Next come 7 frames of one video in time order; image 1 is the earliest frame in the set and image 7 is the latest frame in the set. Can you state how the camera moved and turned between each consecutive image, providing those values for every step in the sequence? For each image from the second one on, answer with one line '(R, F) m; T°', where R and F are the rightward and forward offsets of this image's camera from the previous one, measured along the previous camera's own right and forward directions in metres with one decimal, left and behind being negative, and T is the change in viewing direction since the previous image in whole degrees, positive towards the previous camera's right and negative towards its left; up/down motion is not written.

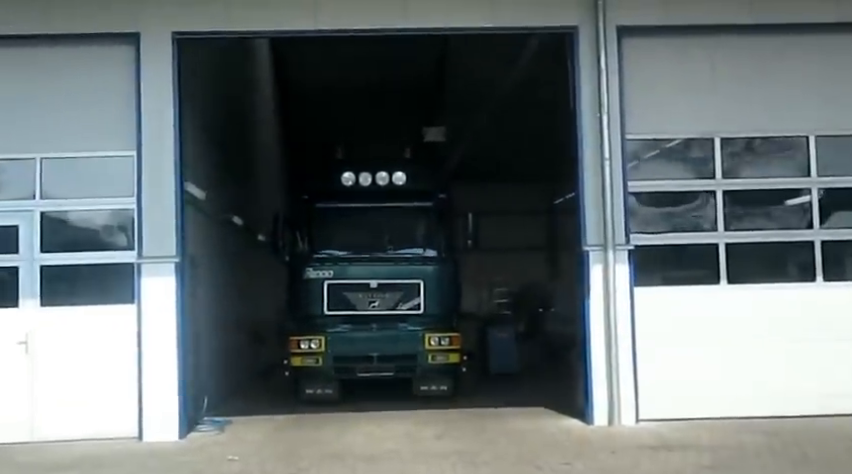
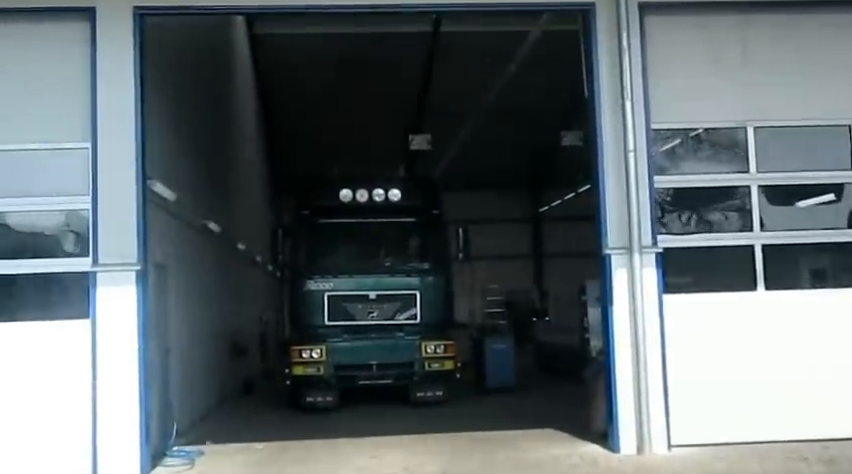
(-0.1, +1.0) m; +1°
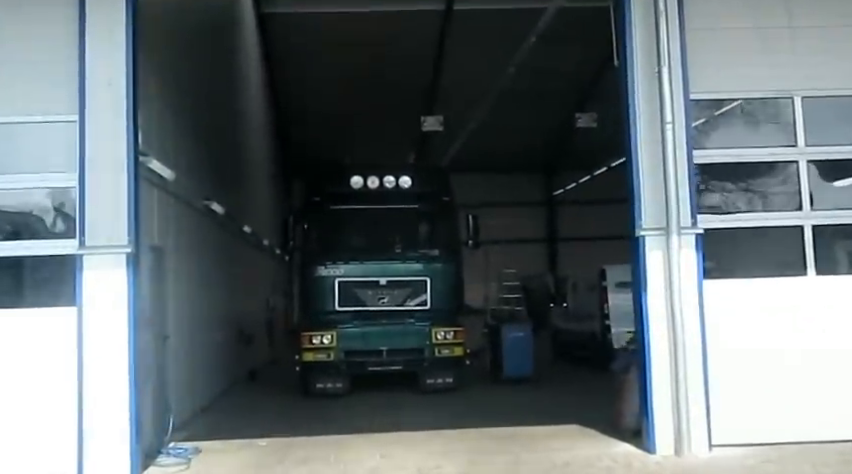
(-0.1, +0.6) m; -1°
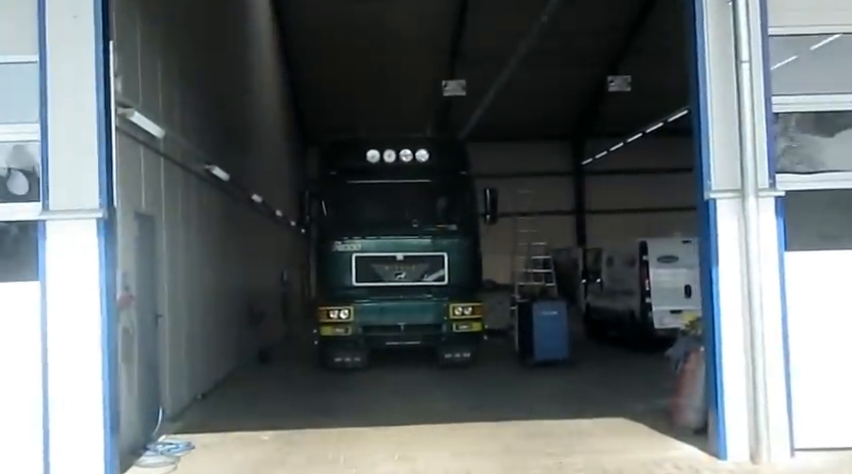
(-0.1, +1.0) m; -2°
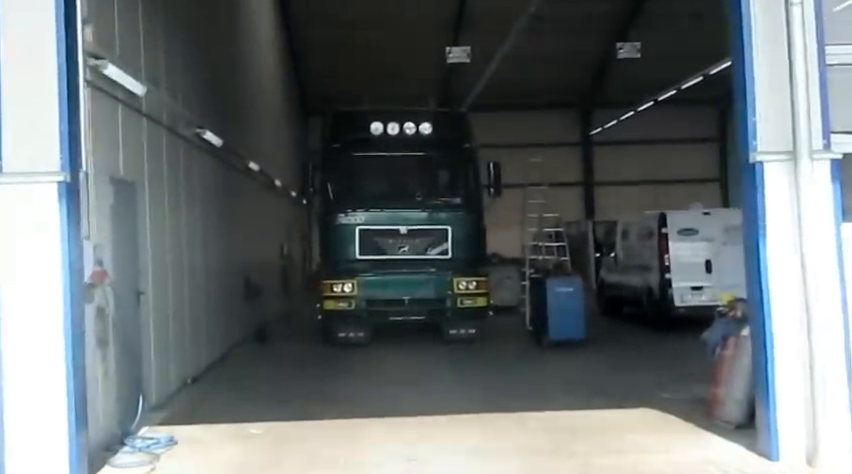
(0.0, +0.7) m; 0°
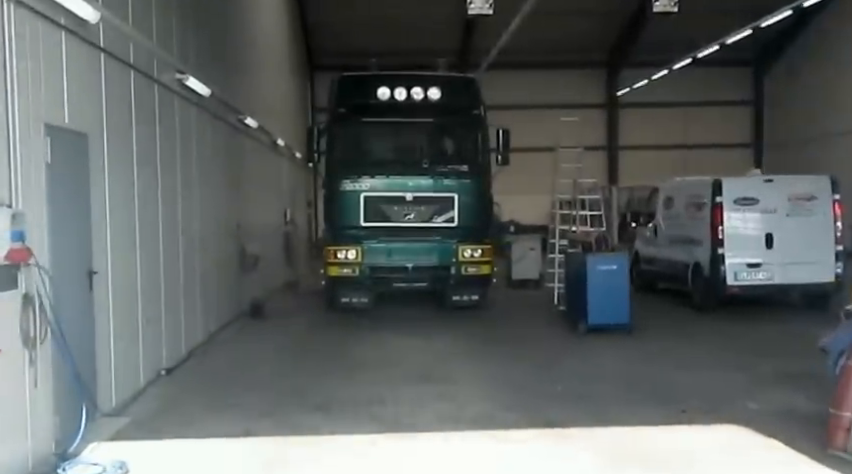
(-0.1, +1.3) m; -1°
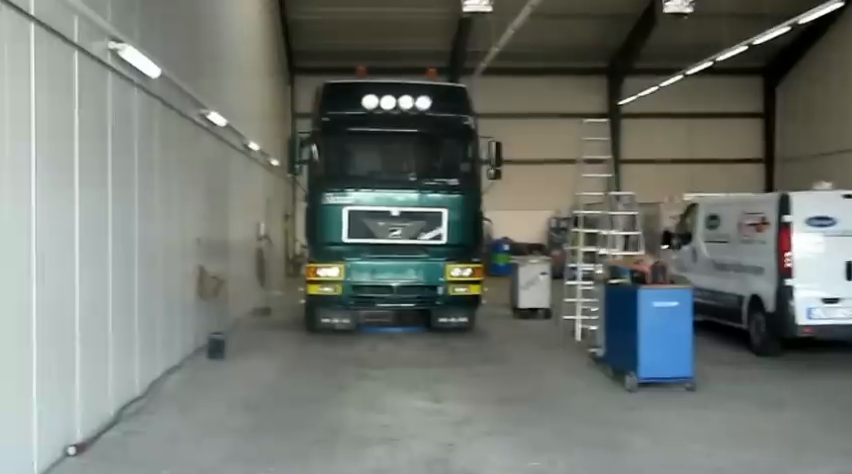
(-0.2, +1.8) m; +2°
